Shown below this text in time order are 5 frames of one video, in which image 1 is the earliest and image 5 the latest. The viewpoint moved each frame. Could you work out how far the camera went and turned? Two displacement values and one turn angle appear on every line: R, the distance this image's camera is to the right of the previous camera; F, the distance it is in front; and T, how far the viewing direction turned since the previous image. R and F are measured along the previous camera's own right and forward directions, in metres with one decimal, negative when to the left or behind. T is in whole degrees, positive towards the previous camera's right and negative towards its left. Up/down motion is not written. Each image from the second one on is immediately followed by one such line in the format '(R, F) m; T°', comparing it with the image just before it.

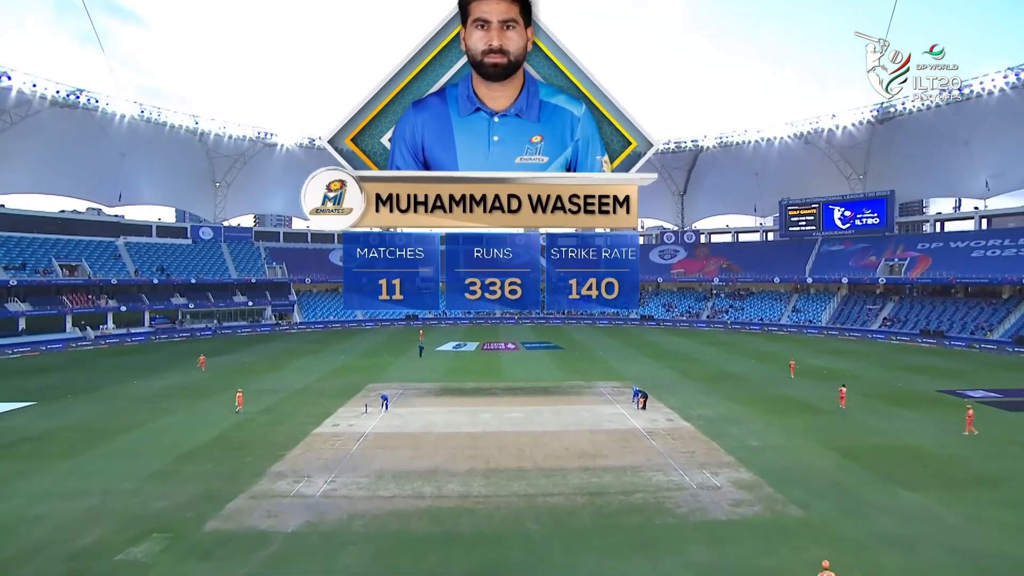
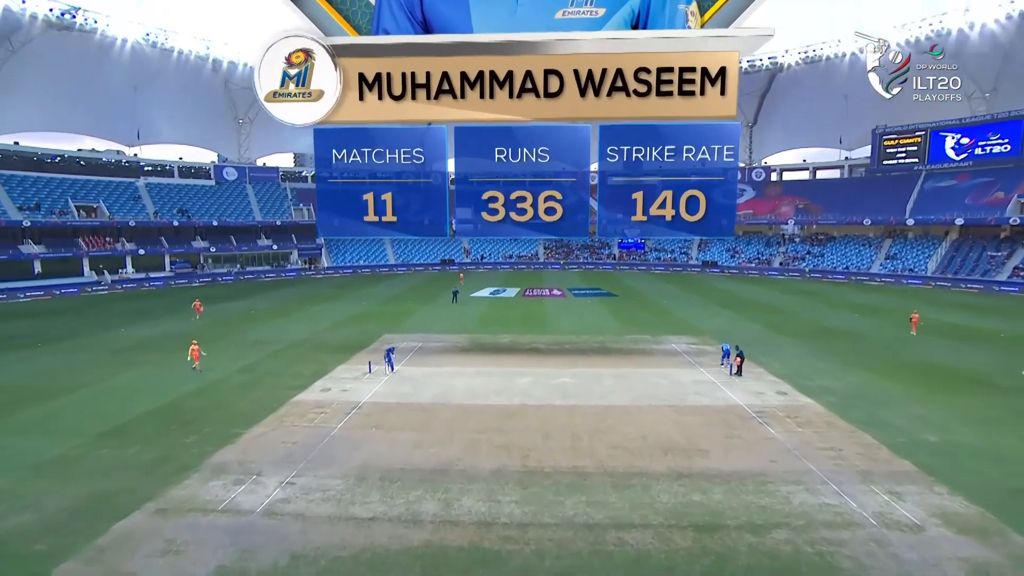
(-0.2, +7.2) m; -5°
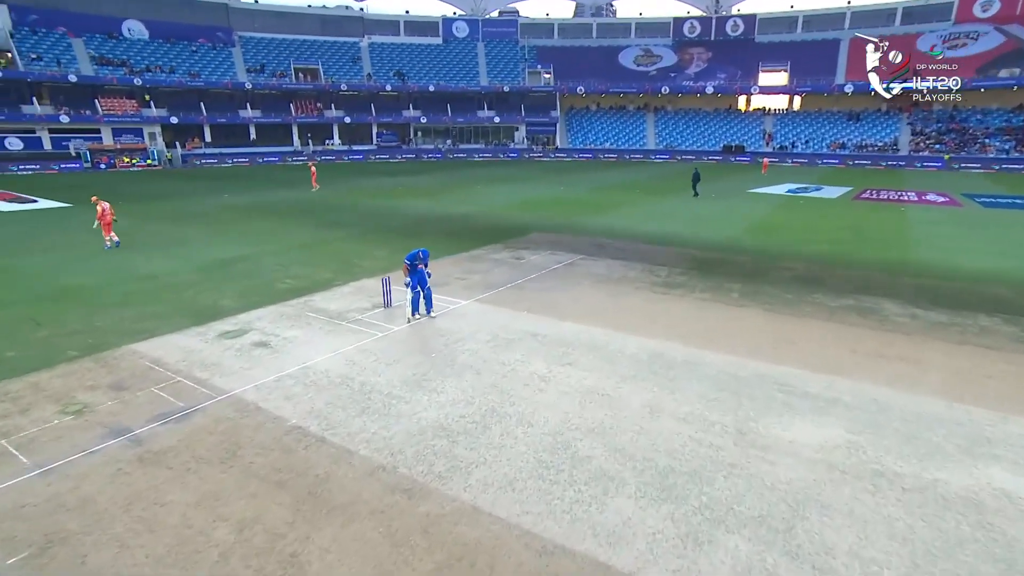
(+0.6, +14.9) m; -31°
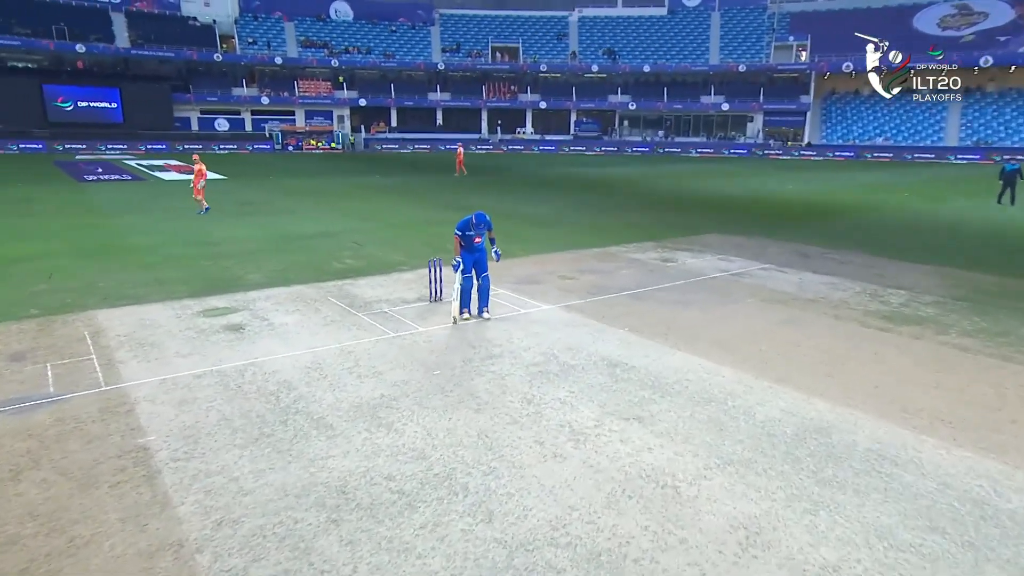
(+1.6, +3.2) m; -23°
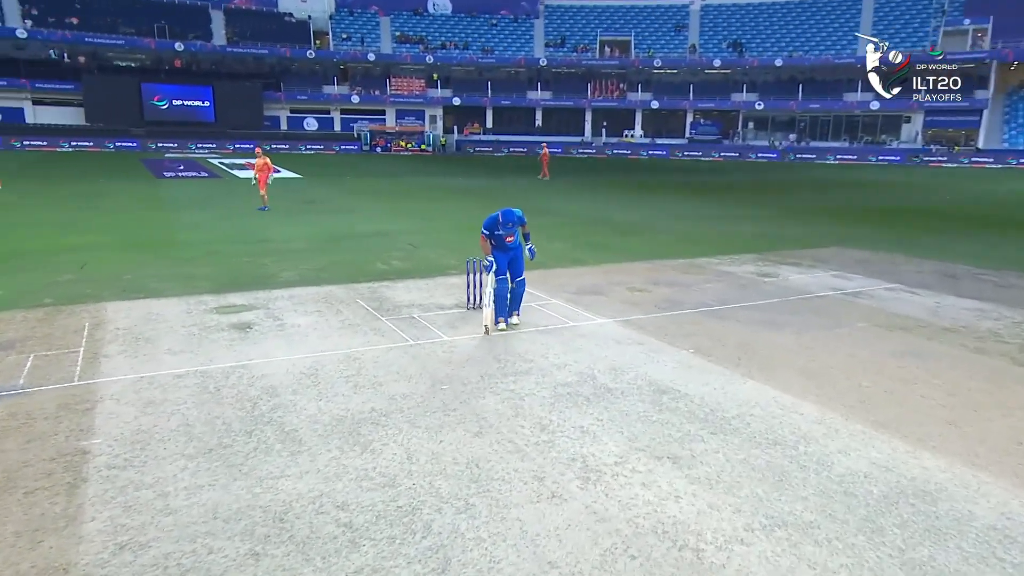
(+0.5, +1.0) m; -10°
